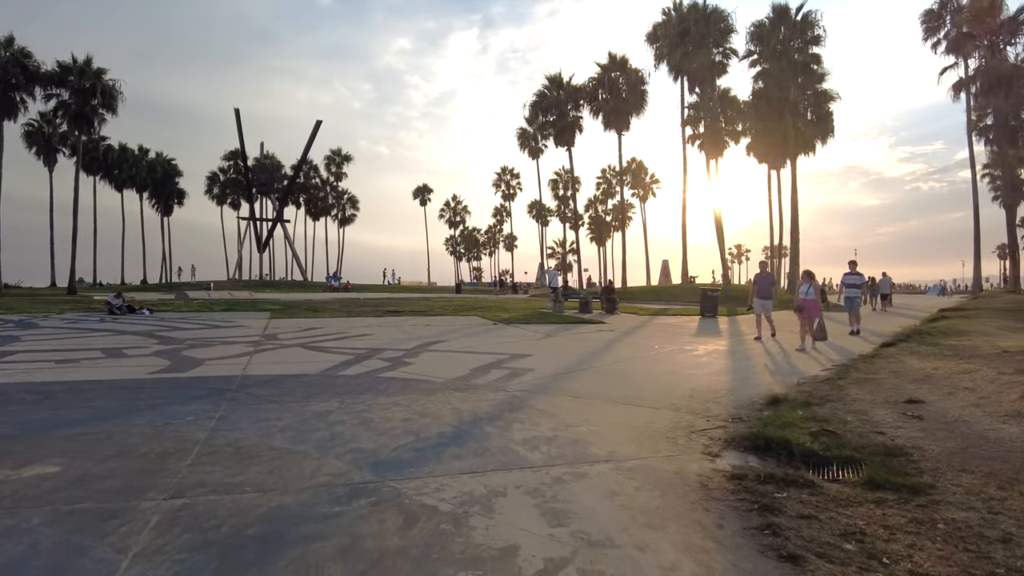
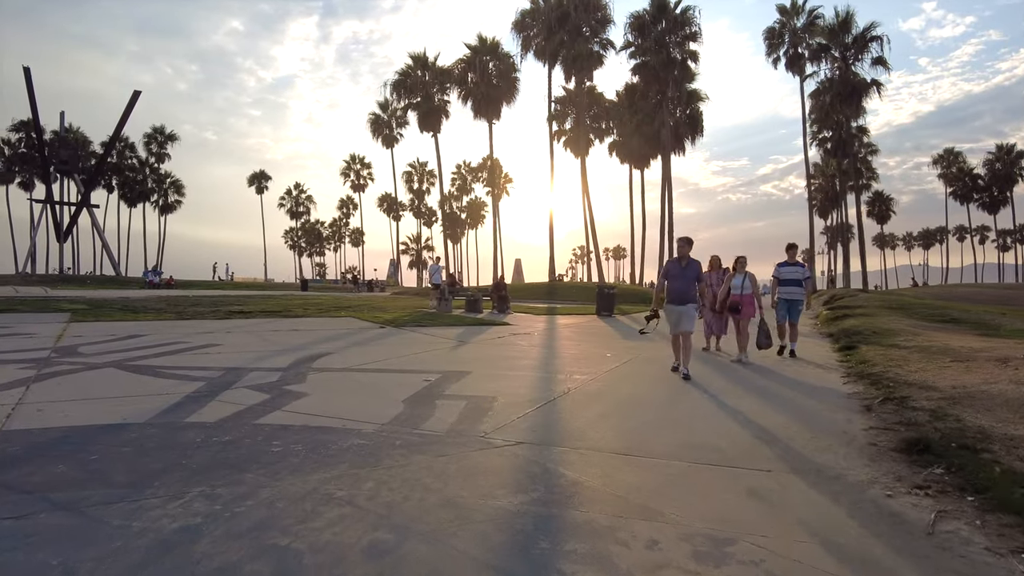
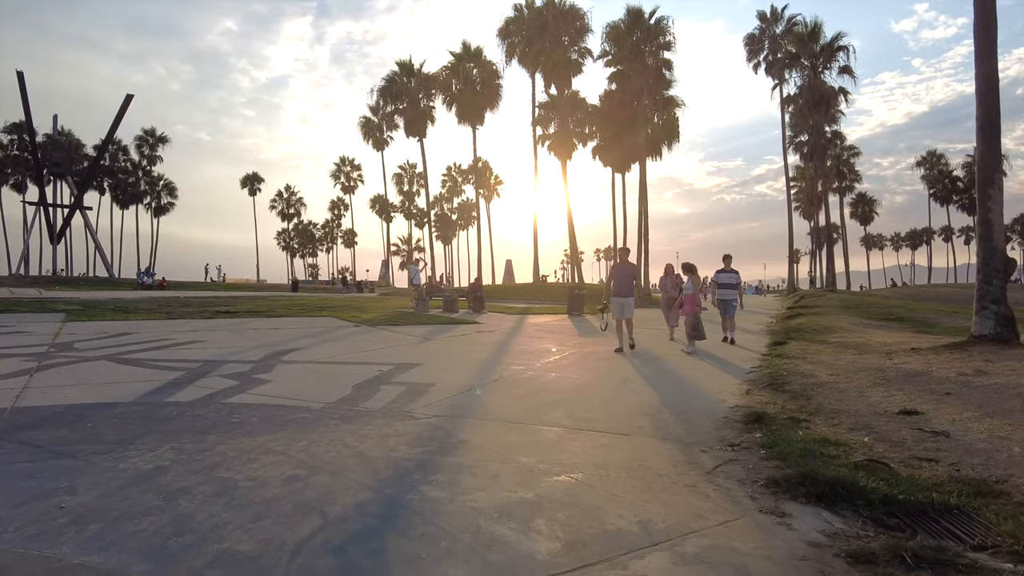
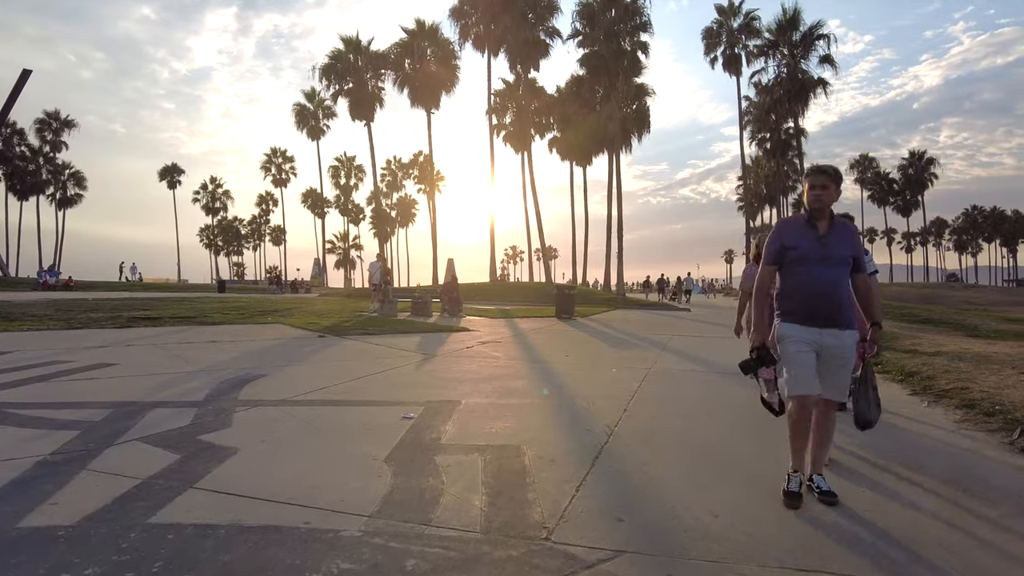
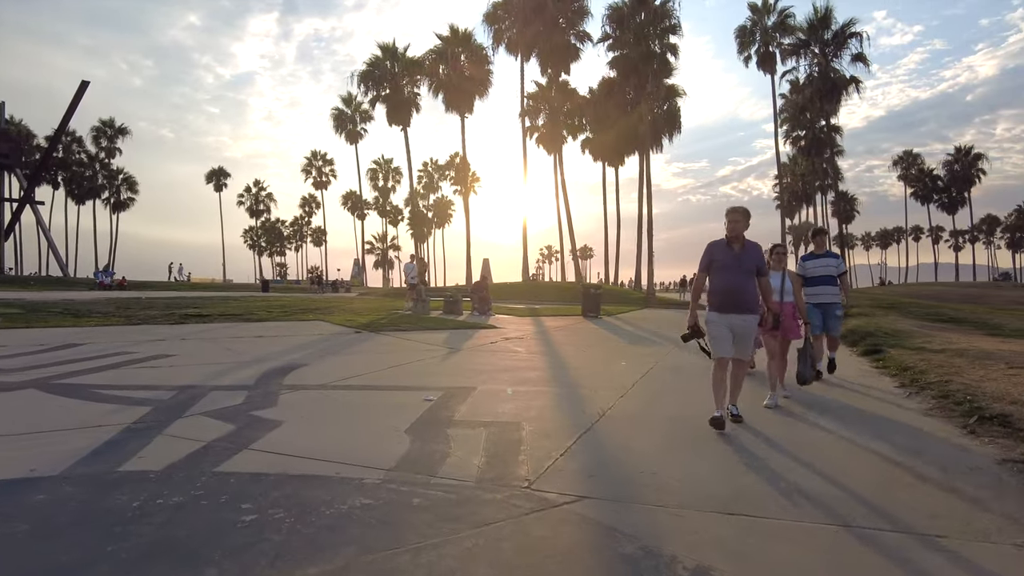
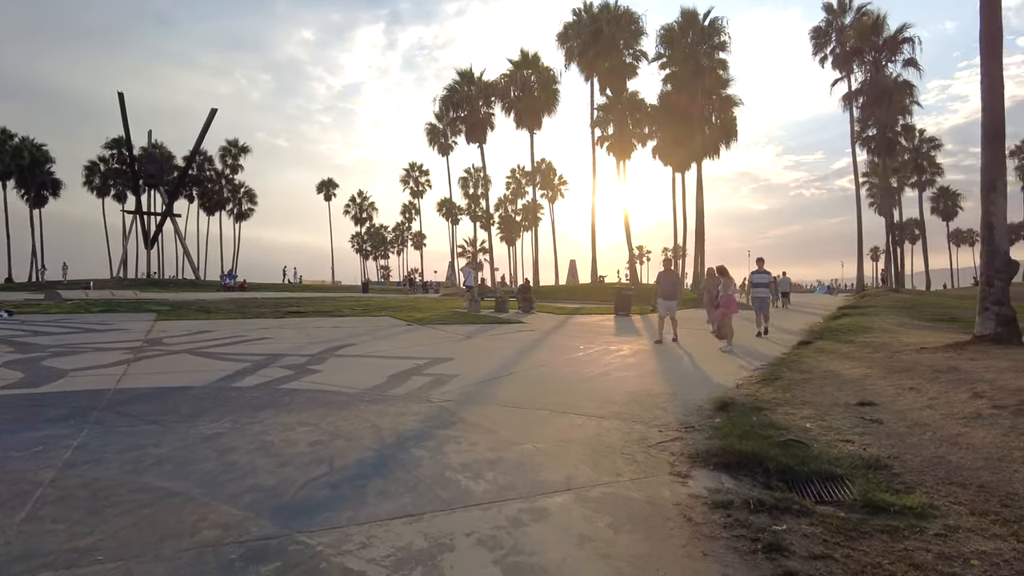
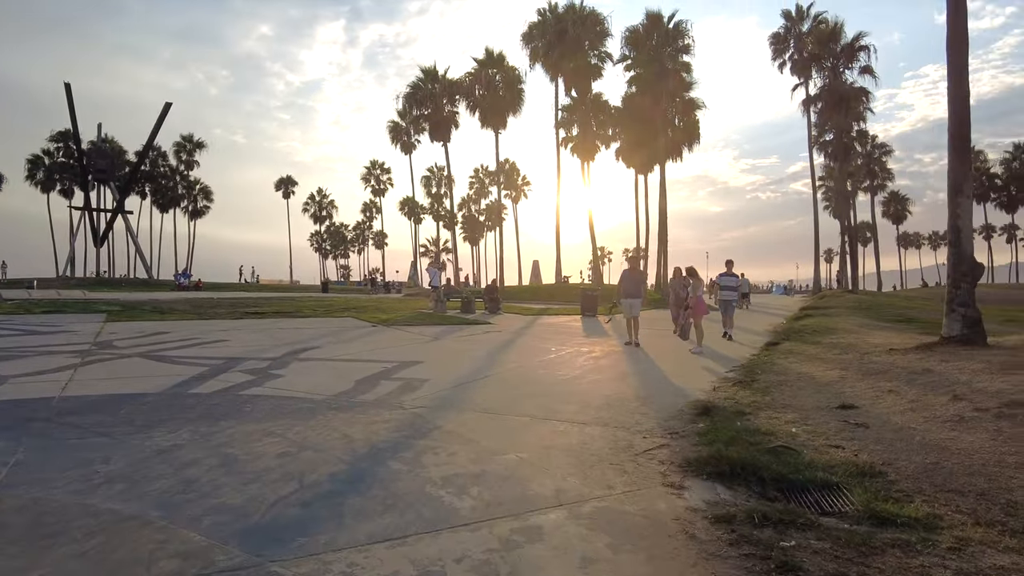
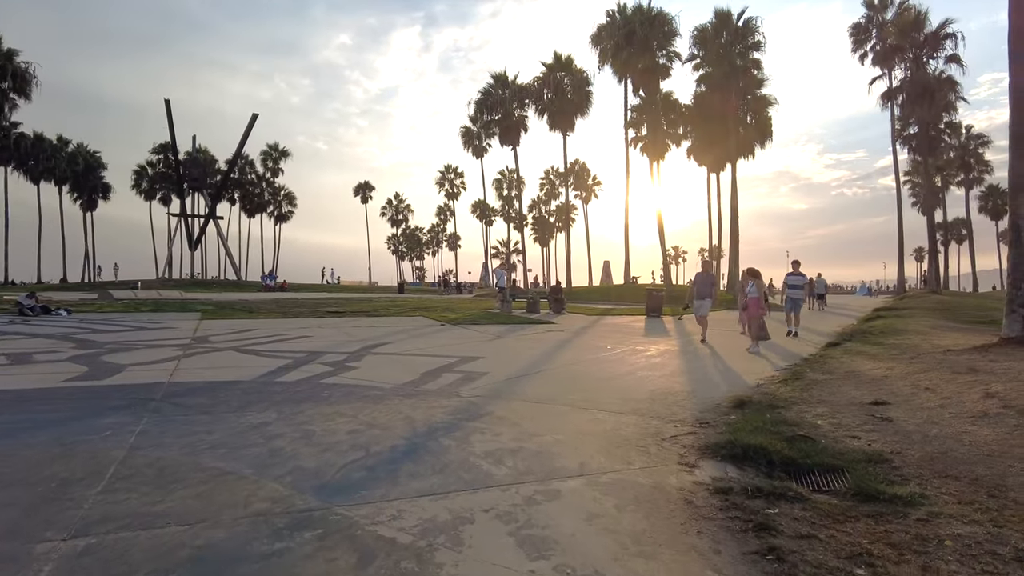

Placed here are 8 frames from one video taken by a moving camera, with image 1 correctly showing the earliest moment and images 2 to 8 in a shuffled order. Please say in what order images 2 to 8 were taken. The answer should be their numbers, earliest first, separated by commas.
8, 6, 7, 3, 2, 5, 4
